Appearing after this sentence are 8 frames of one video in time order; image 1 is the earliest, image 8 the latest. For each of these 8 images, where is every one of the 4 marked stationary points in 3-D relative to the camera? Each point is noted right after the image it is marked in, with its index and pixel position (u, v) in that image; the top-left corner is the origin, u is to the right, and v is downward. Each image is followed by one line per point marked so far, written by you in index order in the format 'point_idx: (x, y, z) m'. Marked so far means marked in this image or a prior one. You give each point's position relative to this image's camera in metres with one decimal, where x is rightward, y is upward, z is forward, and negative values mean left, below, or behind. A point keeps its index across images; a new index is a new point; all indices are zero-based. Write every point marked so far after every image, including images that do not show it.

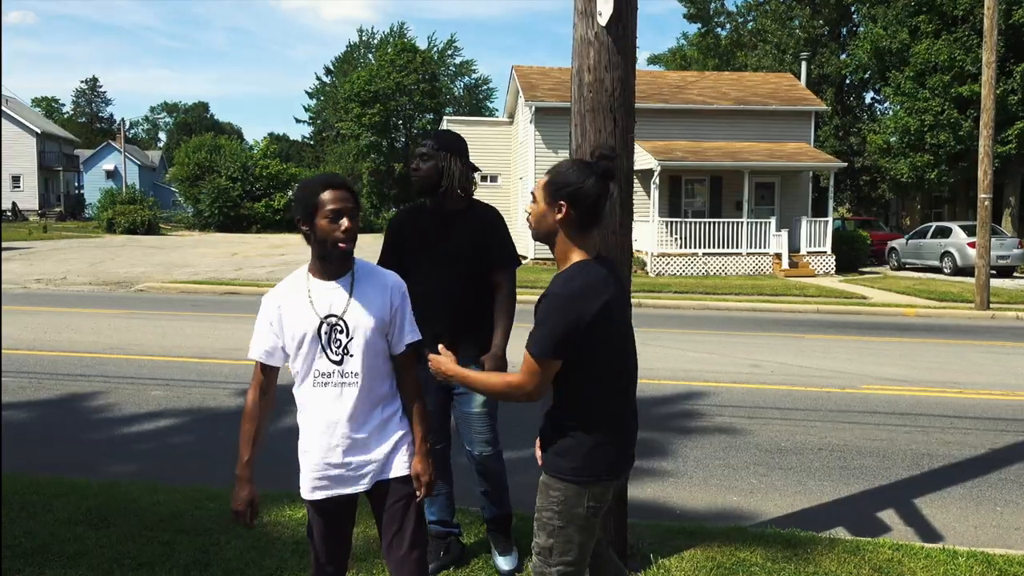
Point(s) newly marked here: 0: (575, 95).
0: (+0.3, +0.8, +3.4) m
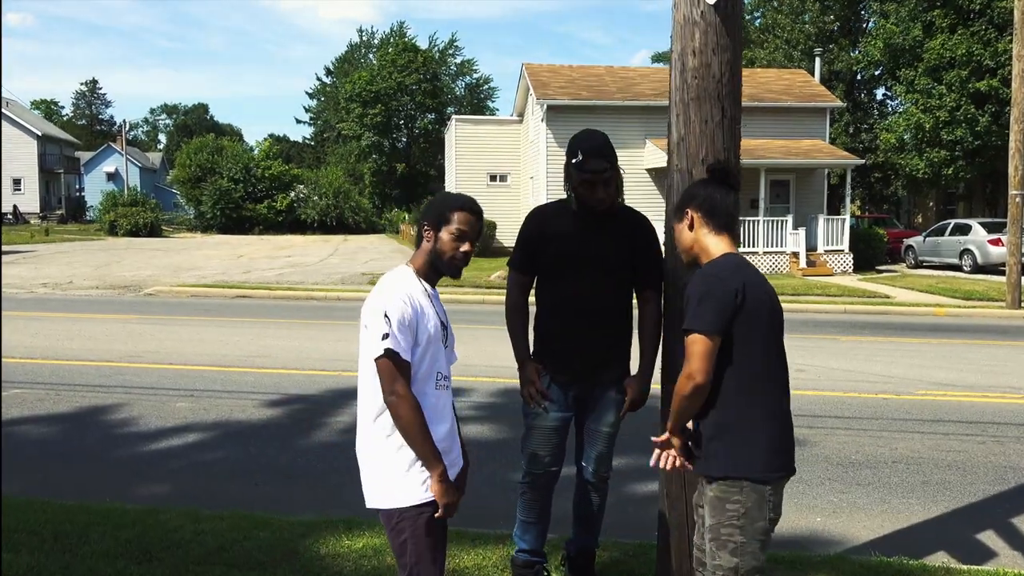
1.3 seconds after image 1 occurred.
0: (+0.6, +0.7, +3.0) m
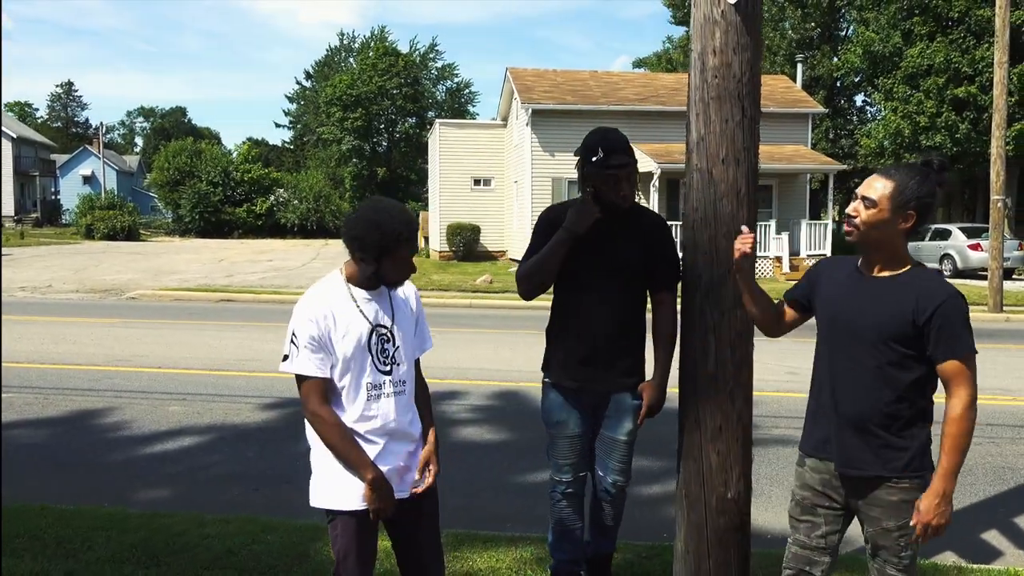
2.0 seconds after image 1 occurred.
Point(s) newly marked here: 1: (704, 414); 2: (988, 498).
0: (+0.7, +0.7, +3.0) m
1: (+0.7, -0.5, +3.1) m
2: (+2.7, -1.2, +4.8) m
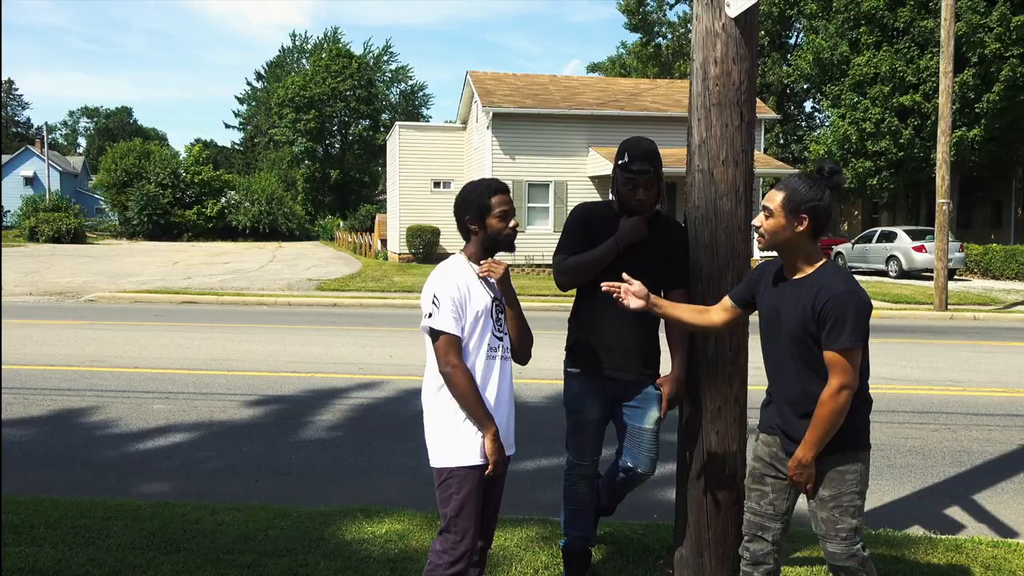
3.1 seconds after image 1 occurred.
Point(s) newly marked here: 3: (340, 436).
0: (+0.7, +0.8, +3.3) m
1: (+0.8, -0.4, +3.3) m
2: (+2.7, -1.2, +5.2) m
3: (-1.2, -1.1, +6.1) m
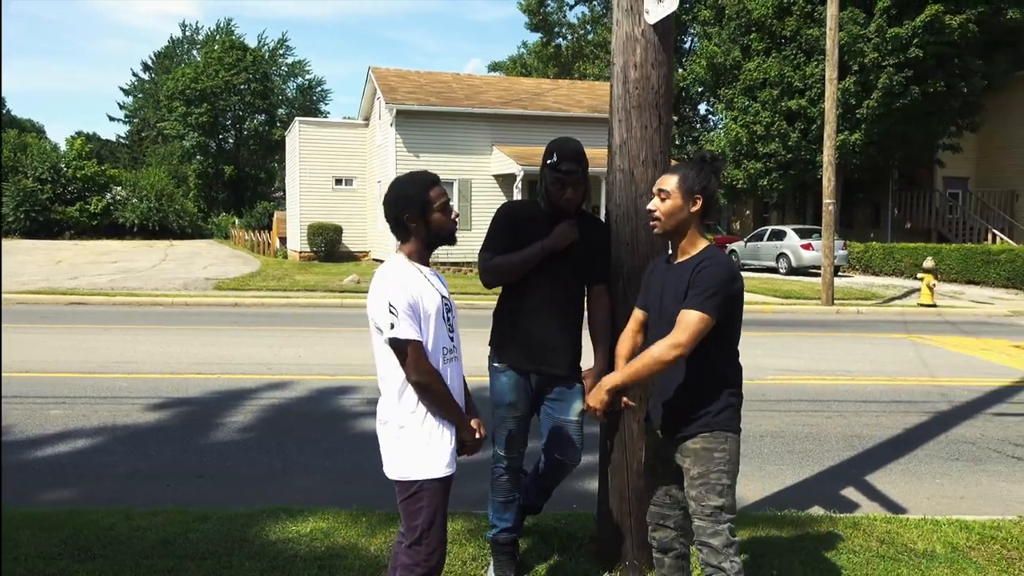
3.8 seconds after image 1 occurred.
0: (+0.4, +0.8, +3.4) m
1: (+0.5, -0.4, +3.5) m
2: (+2.1, -1.1, +5.5) m
3: (-1.8, -1.0, +6.0) m
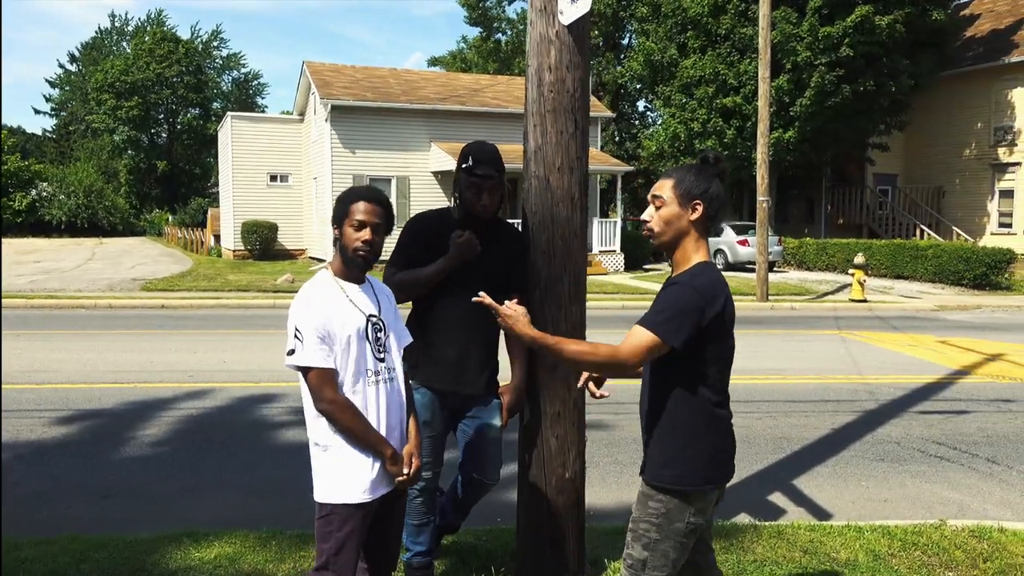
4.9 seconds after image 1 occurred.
0: (+0.1, +0.7, +3.3) m
1: (+0.1, -0.5, +3.3) m
2: (+1.7, -1.1, +5.5) m
3: (-2.3, -1.1, +5.7) m
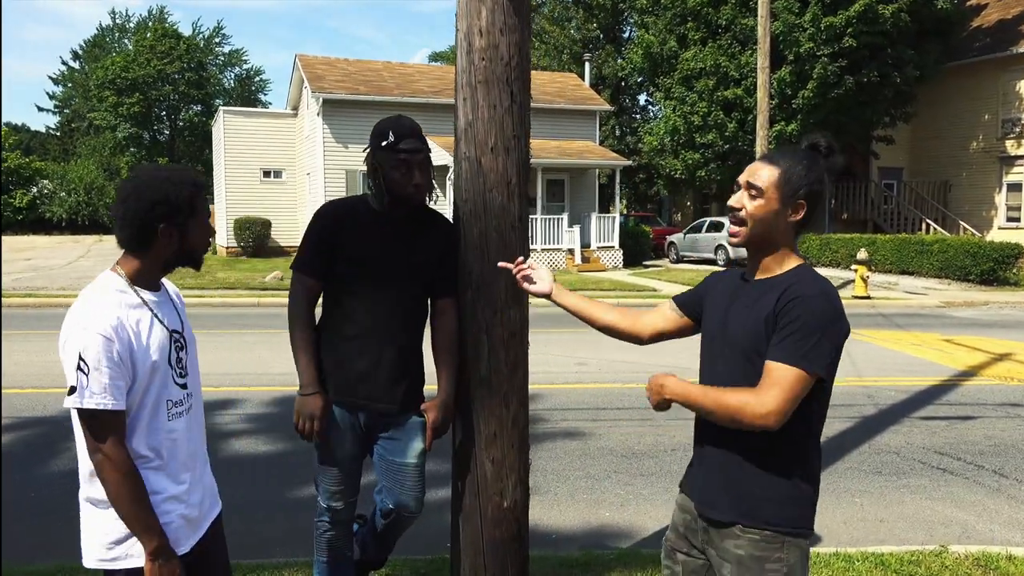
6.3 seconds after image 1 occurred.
0: (-0.2, +0.7, +2.8) m
1: (-0.1, -0.5, +2.9) m
2: (+1.4, -1.1, +5.0) m
3: (-2.5, -1.1, +5.3) m
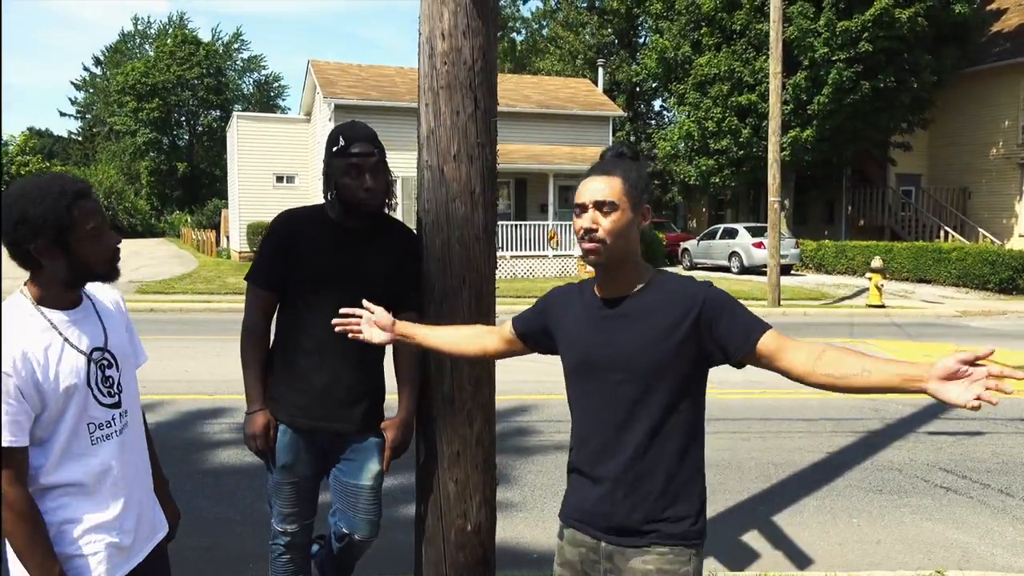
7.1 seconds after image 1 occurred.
0: (-0.3, +0.7, +2.7) m
1: (-0.2, -0.5, +2.8) m
2: (+1.4, -1.2, +4.9) m
3: (-2.6, -1.1, +5.2) m
